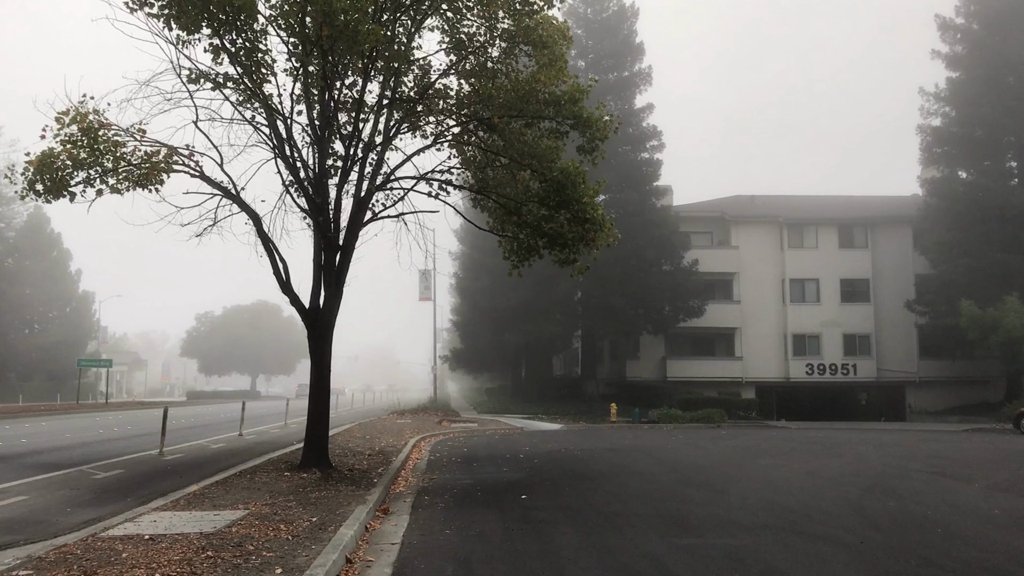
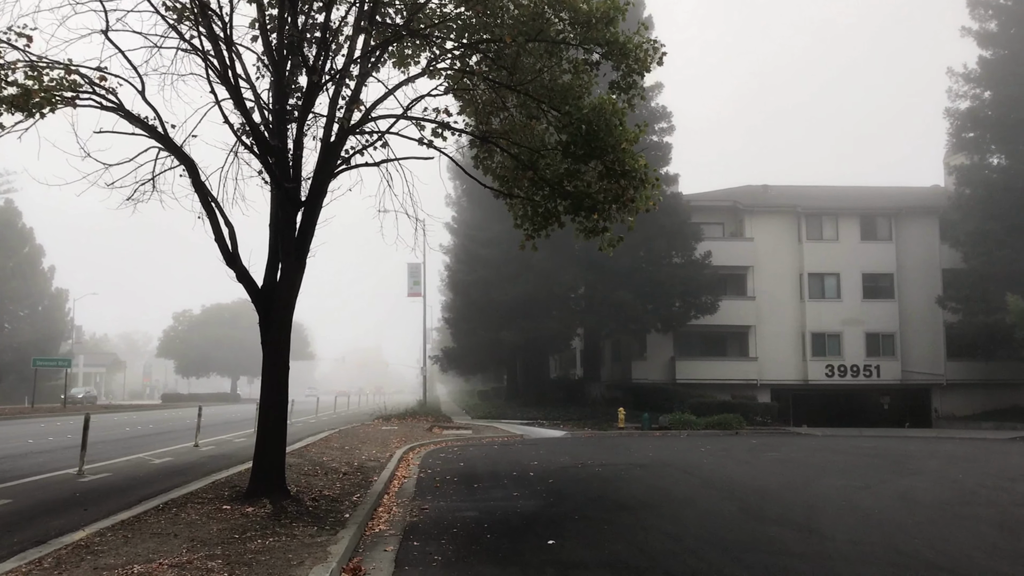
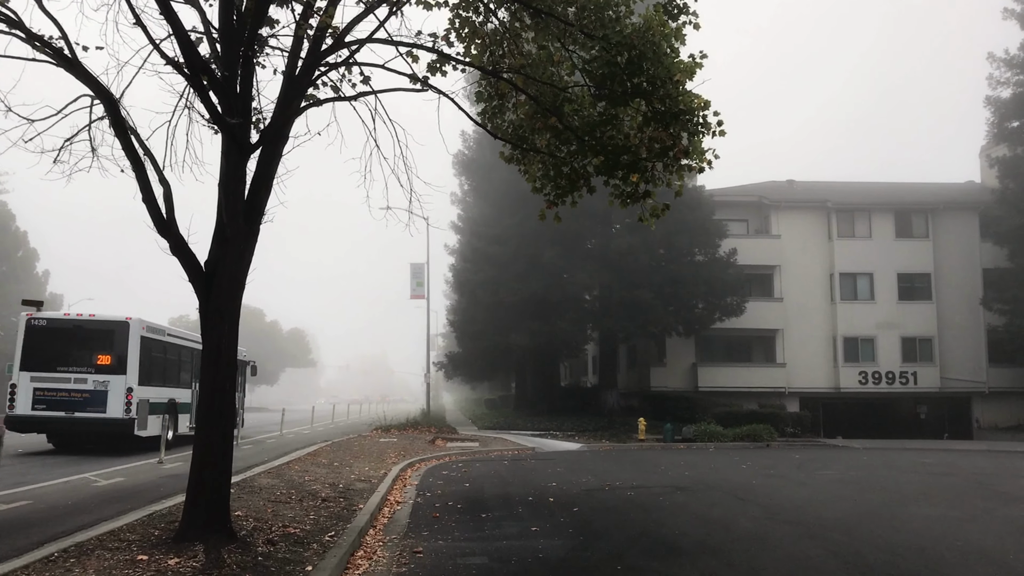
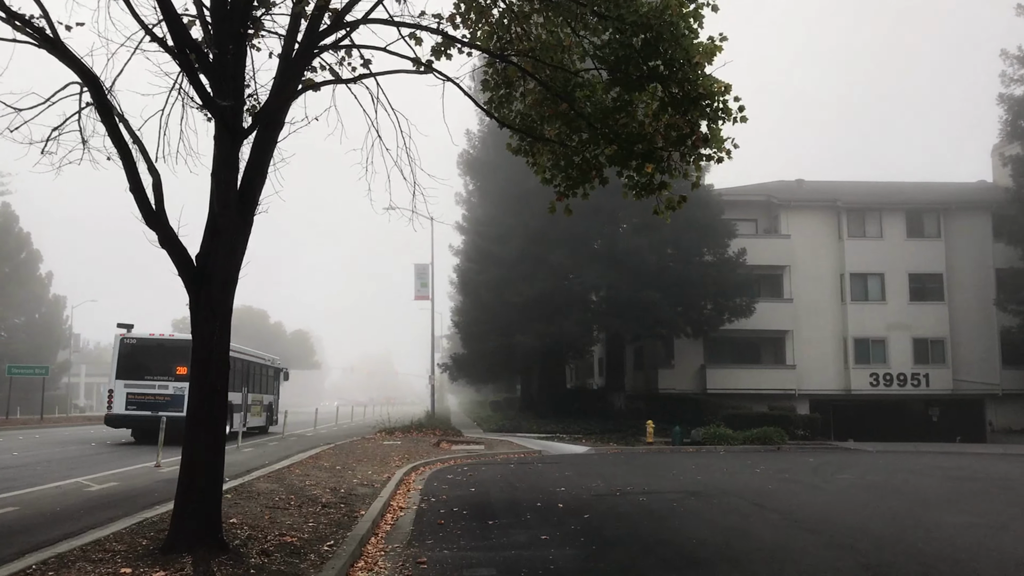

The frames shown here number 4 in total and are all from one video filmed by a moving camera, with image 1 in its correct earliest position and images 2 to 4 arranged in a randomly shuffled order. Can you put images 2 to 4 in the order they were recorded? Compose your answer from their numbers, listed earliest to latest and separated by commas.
2, 3, 4
